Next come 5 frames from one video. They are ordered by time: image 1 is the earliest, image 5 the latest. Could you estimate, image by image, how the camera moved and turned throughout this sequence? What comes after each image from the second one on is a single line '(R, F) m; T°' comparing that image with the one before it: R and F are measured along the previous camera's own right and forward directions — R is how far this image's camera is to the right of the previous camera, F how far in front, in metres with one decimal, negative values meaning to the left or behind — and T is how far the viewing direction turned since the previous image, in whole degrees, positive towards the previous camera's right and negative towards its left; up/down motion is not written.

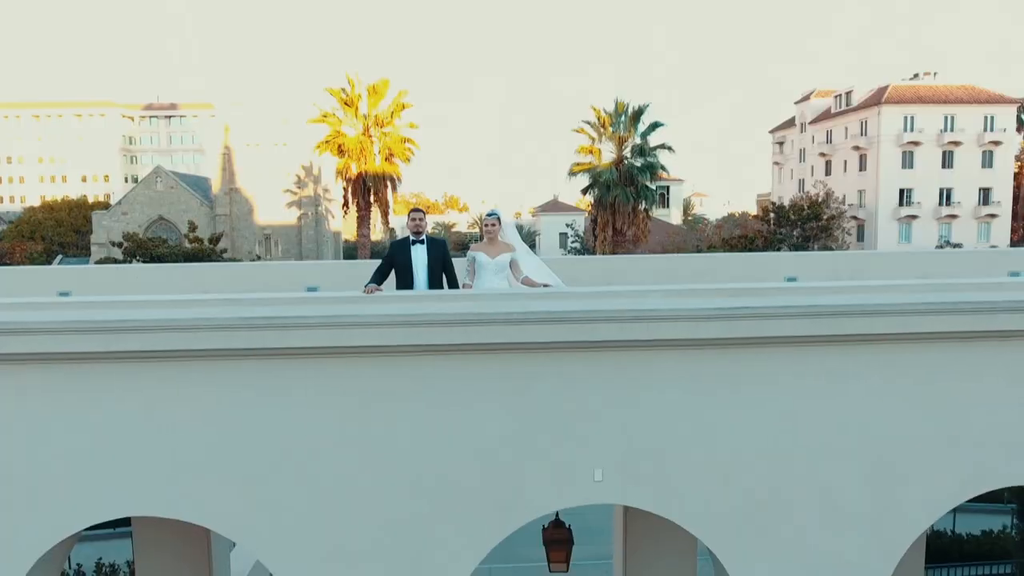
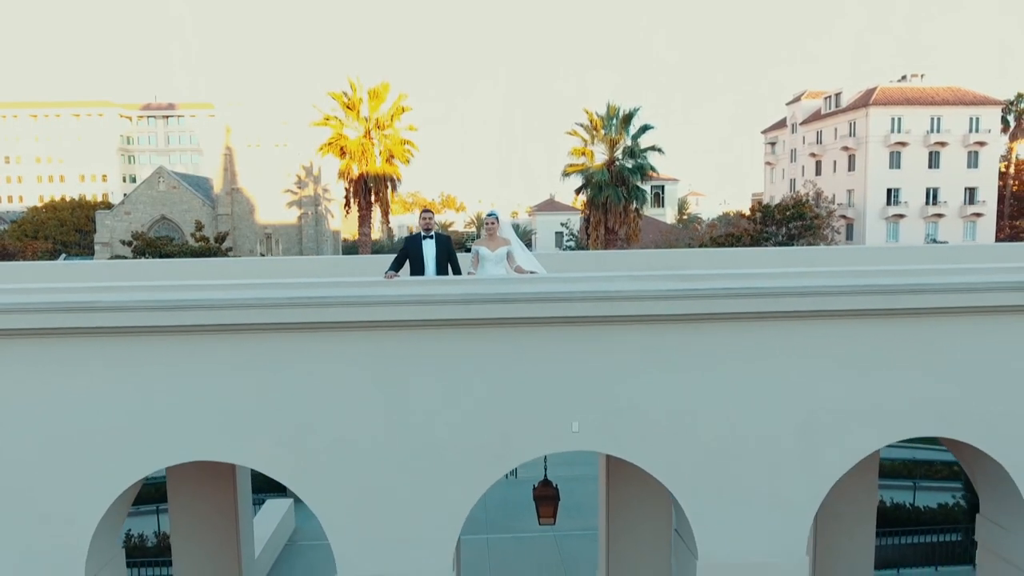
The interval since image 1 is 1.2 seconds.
(0.0, -0.9) m; 0°
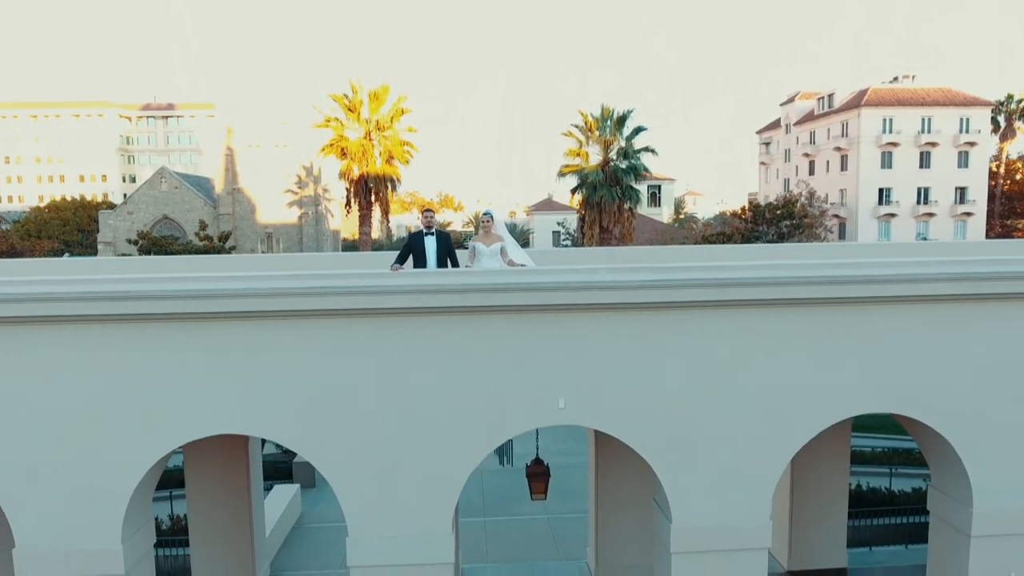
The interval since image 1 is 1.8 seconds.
(0.0, -0.6) m; 0°
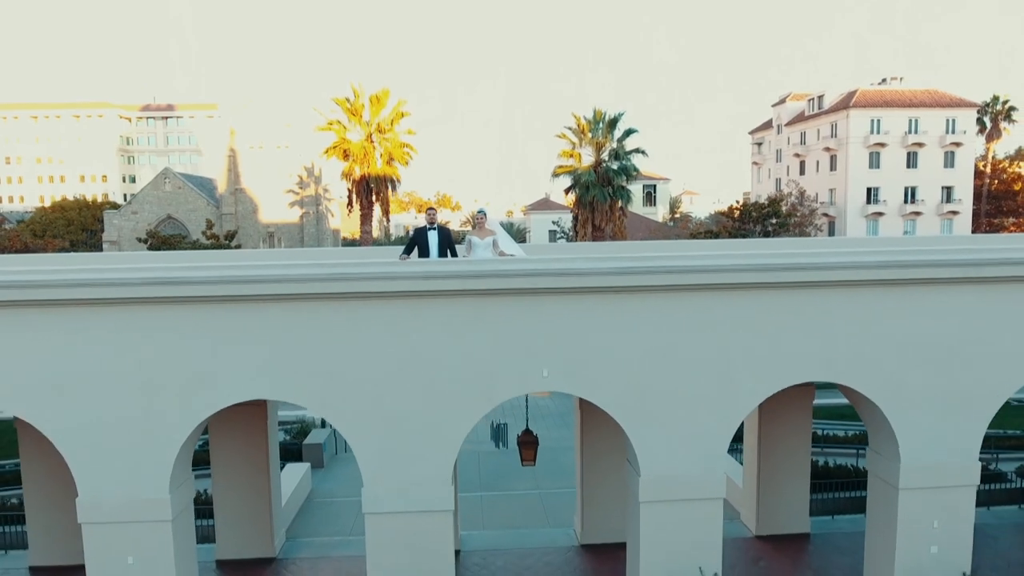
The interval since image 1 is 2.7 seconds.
(+0.1, -1.0) m; 0°
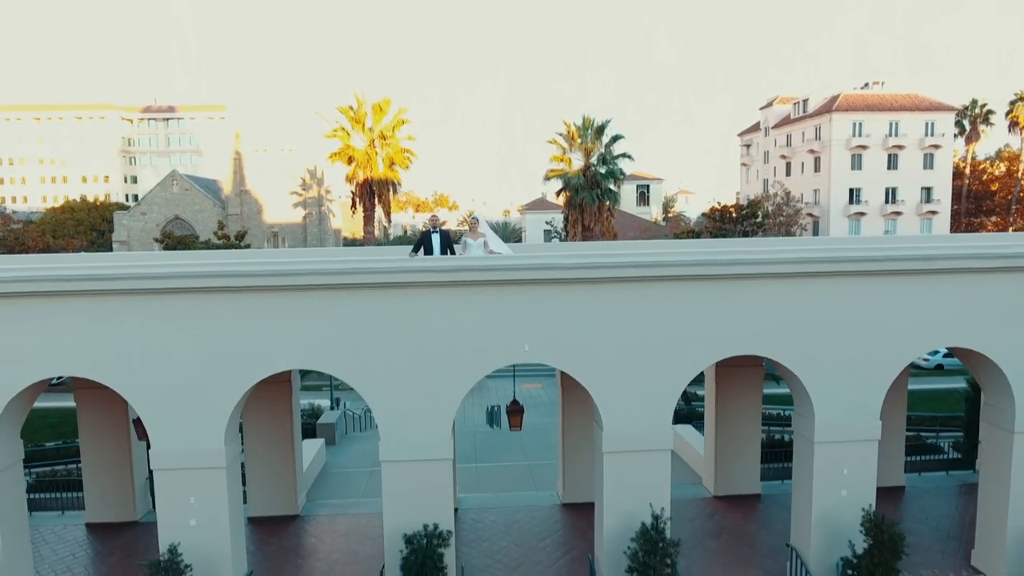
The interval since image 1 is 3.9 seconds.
(+0.1, -1.7) m; 0°
